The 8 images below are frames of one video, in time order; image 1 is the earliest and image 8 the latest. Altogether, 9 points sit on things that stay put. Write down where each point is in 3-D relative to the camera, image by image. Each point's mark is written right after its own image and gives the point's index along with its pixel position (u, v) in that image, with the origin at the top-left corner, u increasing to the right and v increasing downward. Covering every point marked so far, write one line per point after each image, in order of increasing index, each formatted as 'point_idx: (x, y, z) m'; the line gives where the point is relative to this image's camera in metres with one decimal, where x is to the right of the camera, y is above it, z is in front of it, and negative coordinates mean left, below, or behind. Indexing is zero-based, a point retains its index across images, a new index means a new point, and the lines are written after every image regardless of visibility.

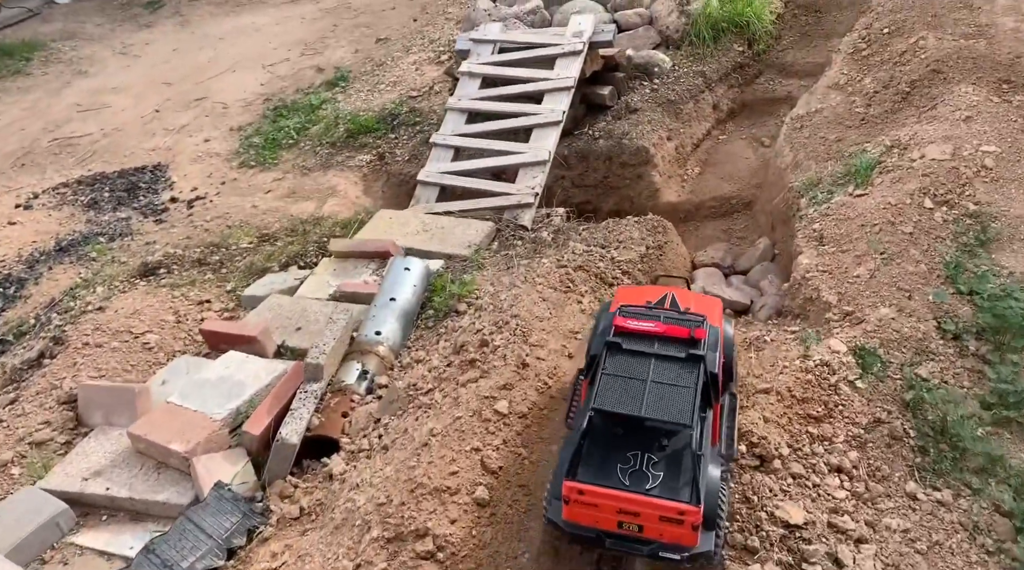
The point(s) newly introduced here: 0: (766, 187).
0: (+2.5, +1.0, +10.1) m
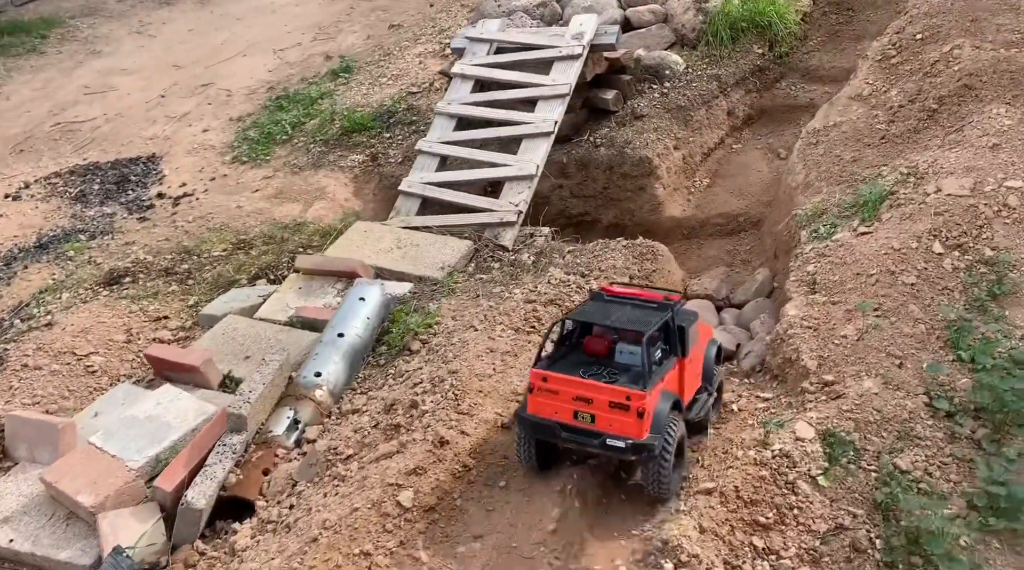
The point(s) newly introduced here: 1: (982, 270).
0: (+2.4, +0.7, +9.3) m
1: (+3.0, +0.1, +6.5) m
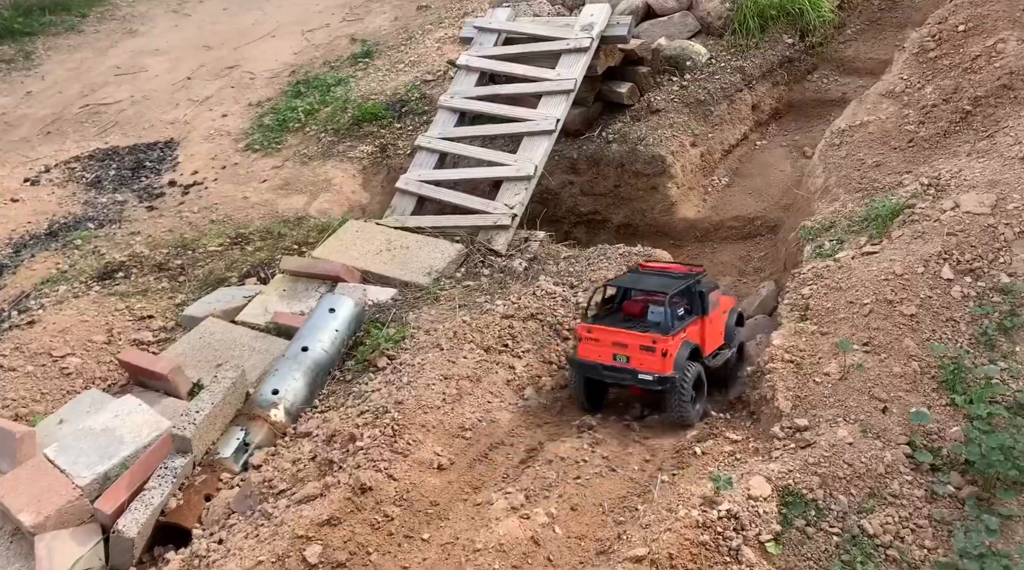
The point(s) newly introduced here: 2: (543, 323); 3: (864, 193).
0: (+2.4, +0.7, +8.8) m
1: (+2.8, -0.1, +6.0) m
2: (+0.2, -0.3, +6.8) m
3: (+2.7, +0.7, +7.8) m
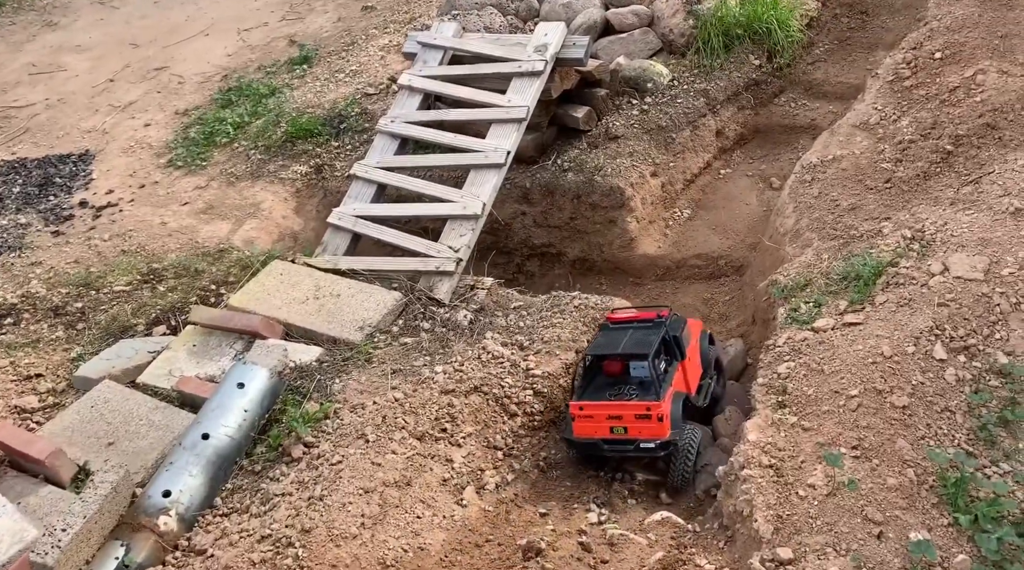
0: (+1.9, +0.3, +8.1) m
1: (+2.5, -0.5, +5.3) m
2: (-0.1, -0.7, +6.0) m
3: (+2.3, +0.3, +7.1) m
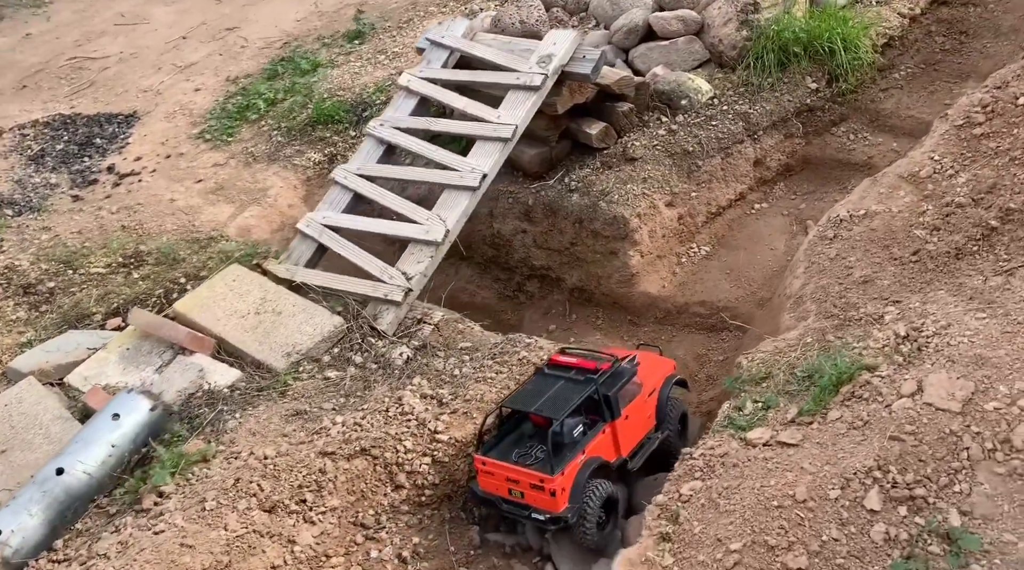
0: (+1.8, -0.2, +7.1) m
1: (+1.8, -1.1, +4.3) m
2: (-0.7, -0.9, +5.4) m
3: (+1.9, -0.2, +6.1) m
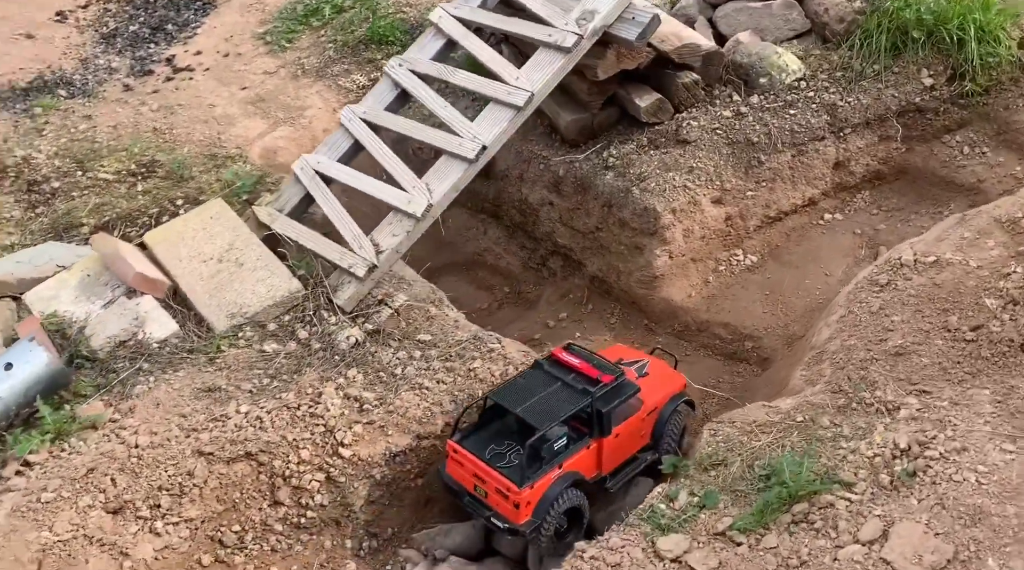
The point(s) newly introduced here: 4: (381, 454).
0: (+1.6, -0.4, +6.0) m
1: (+1.0, -1.6, +3.4) m
2: (-1.2, -0.9, +4.8) m
3: (+1.6, -0.5, +5.0) m
4: (-0.6, -0.8, +5.0) m
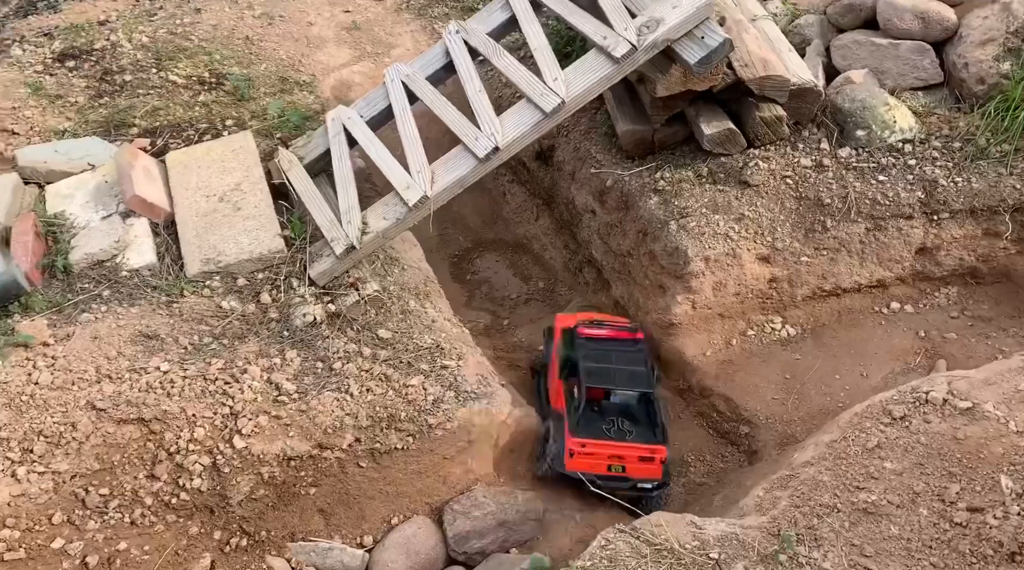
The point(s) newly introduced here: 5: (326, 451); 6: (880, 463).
0: (+1.4, -0.9, +5.2) m
1: (-0.1, -2.0, +2.9) m
2: (-1.7, -0.7, +4.7) m
3: (+1.1, -1.1, +4.2) m
4: (-1.1, -0.8, +4.7) m
5: (-0.9, -0.8, +4.8) m
6: (+1.6, -0.8, +4.5) m
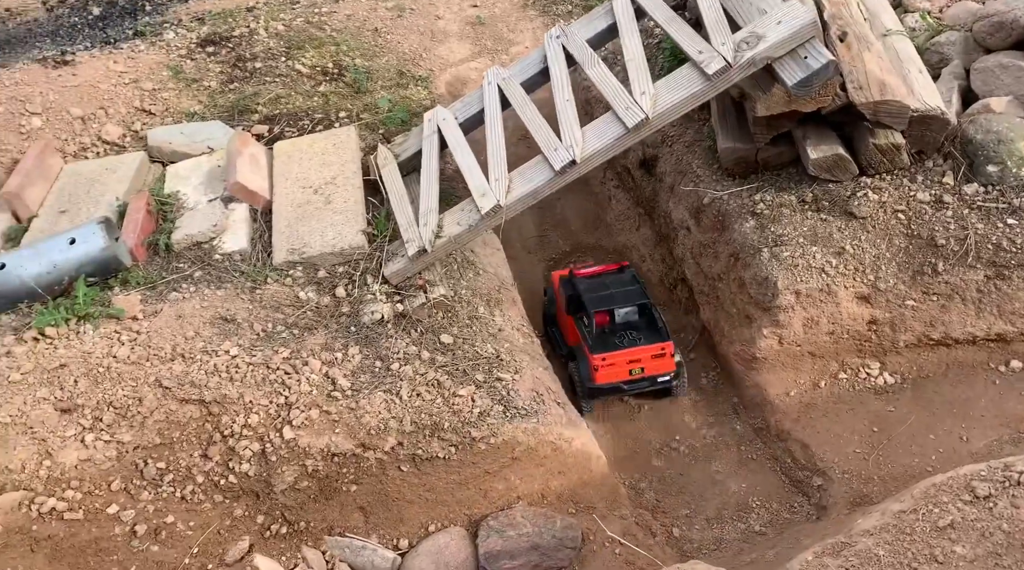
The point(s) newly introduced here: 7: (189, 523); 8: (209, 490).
0: (+1.6, -1.1, +4.8) m
1: (-0.4, -2.1, +2.9) m
2: (-1.5, -0.6, +4.9) m
3: (+1.1, -1.3, +3.9) m
4: (-0.9, -0.8, +4.9) m
5: (-0.7, -0.8, +4.9) m
6: (+1.7, -1.0, +4.1) m
7: (-1.5, -1.1, +4.8) m
8: (-1.4, -1.0, +4.8) m
